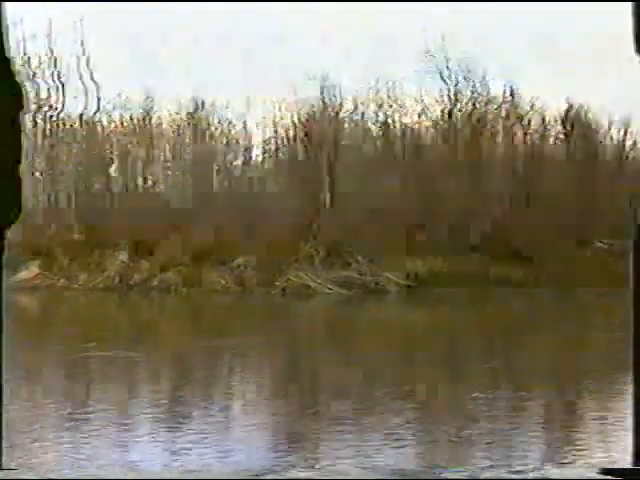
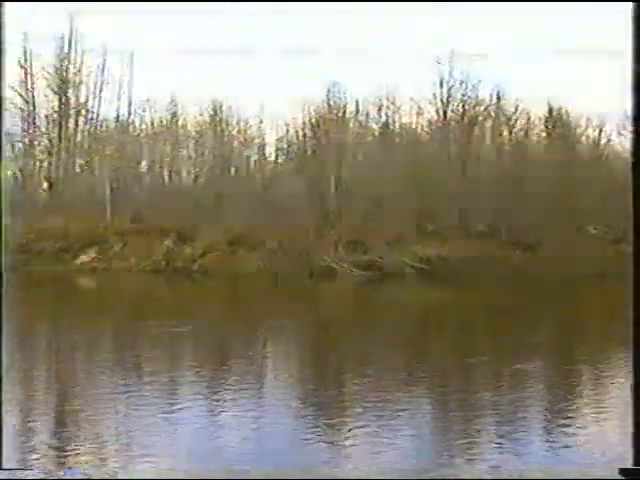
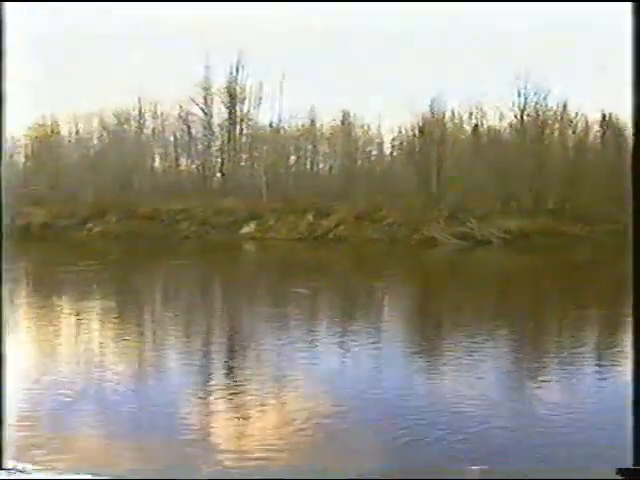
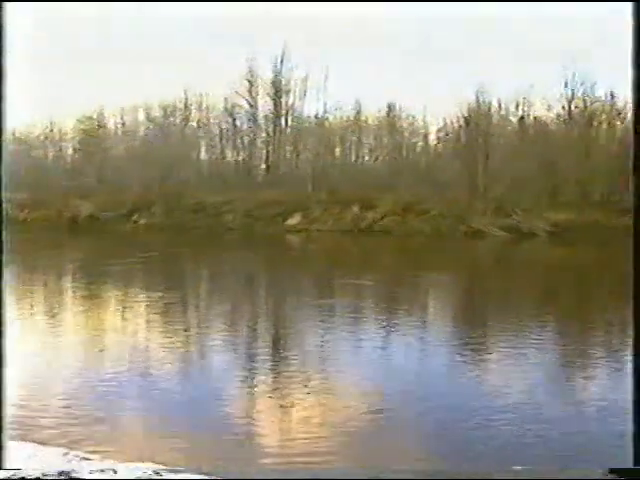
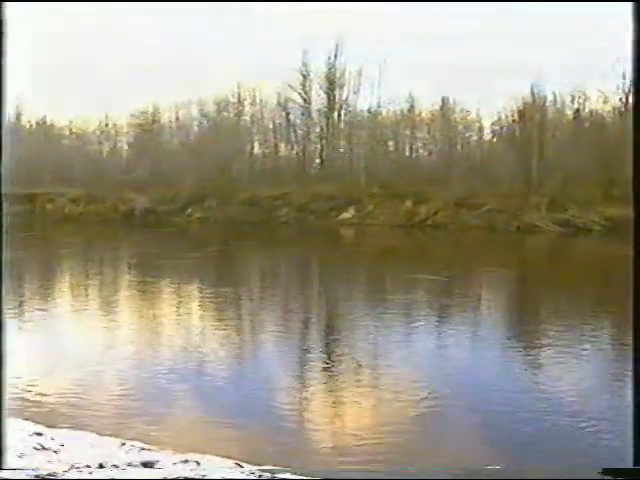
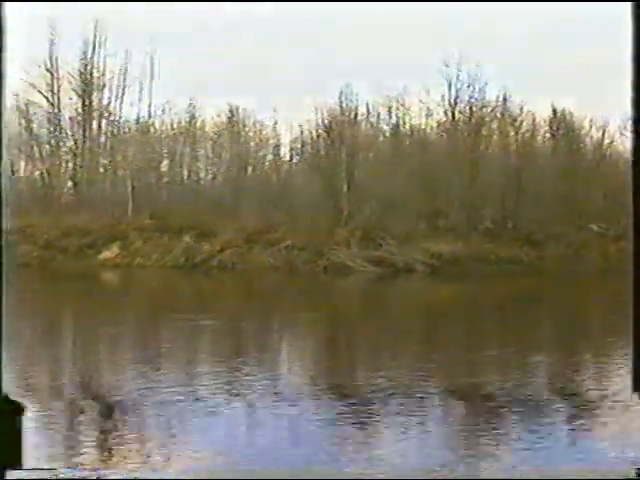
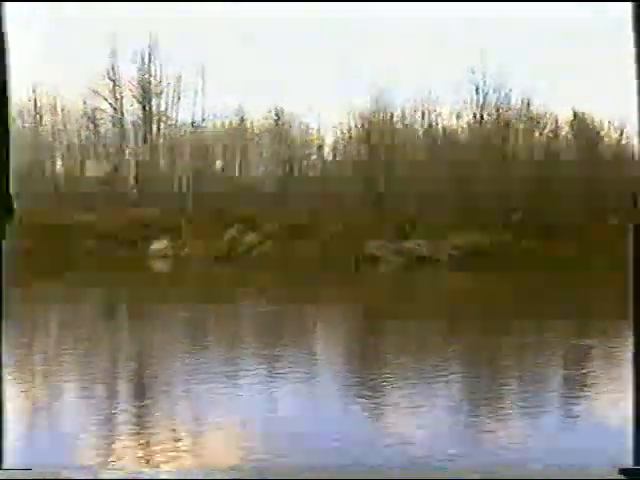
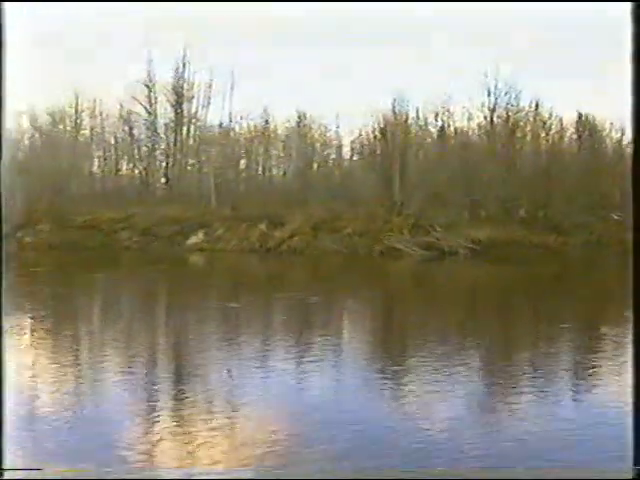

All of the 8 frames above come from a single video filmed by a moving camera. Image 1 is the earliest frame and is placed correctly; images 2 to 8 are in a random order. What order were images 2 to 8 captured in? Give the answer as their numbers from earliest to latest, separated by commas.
2, 6, 7, 8, 3, 4, 5
